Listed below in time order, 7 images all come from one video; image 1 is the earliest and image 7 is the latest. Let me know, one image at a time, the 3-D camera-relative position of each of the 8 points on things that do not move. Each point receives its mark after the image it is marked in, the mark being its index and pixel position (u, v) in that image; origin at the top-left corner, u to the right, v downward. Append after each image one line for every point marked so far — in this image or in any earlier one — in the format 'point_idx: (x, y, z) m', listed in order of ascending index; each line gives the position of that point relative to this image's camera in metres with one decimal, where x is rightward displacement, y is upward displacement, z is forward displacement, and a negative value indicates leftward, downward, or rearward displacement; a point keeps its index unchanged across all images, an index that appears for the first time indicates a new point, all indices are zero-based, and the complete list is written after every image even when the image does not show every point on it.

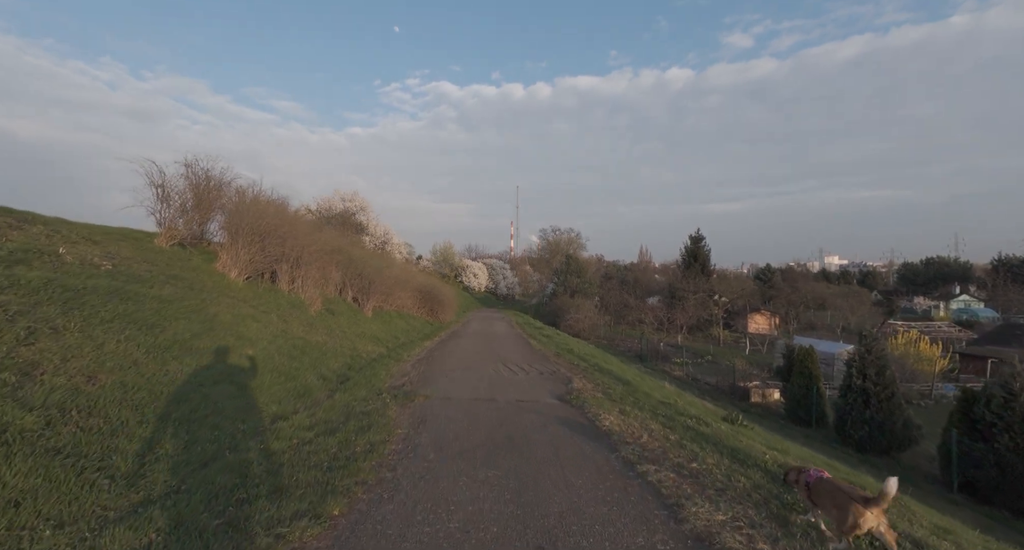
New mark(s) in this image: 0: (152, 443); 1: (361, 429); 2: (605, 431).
0: (-3.1, -1.5, +4.4) m
1: (-1.8, -1.8, +6.0) m
2: (+1.2, -2.0, +6.5) m
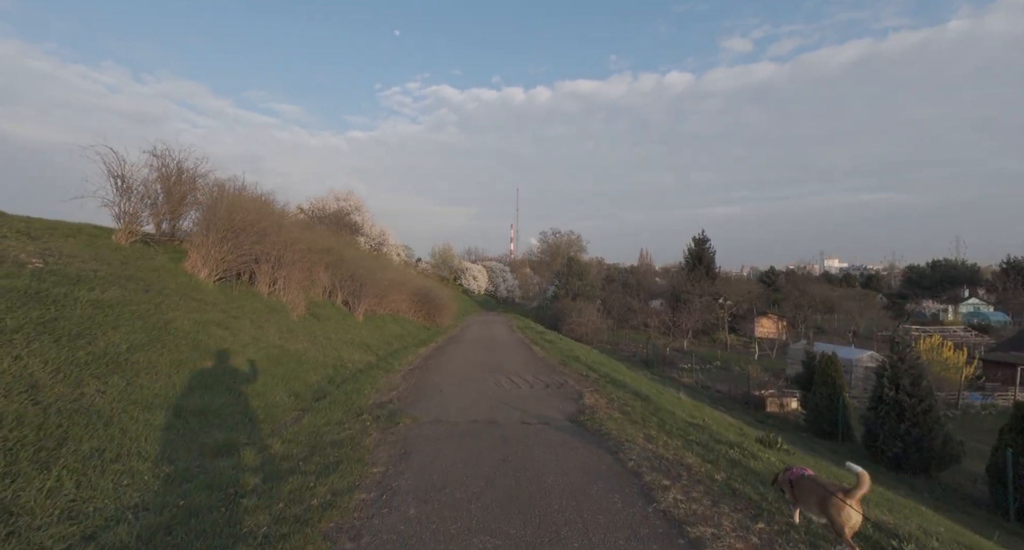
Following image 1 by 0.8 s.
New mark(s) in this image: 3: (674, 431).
0: (-3.1, -1.4, +3.1) m
1: (-1.8, -1.8, +4.7) m
2: (+1.2, -2.0, +5.2) m
3: (+2.3, -2.2, +7.0) m
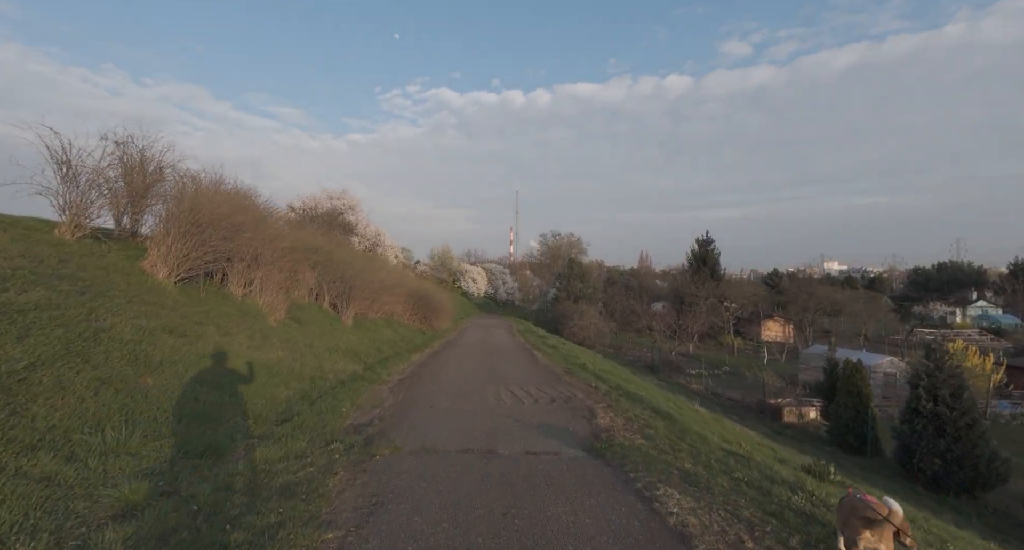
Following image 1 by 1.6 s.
0: (-3.1, -1.4, +1.8) m
1: (-1.7, -1.8, +3.4) m
2: (+1.3, -2.0, +3.9) m
3: (+2.3, -2.1, +5.7) m
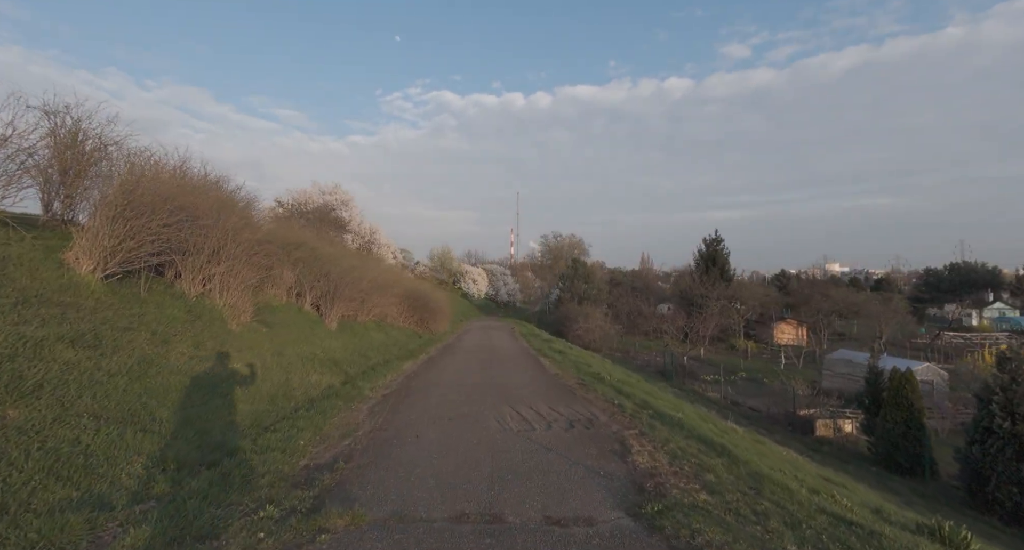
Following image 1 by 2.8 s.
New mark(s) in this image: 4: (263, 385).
0: (-3.0, -1.3, 0.0) m
1: (-1.6, -1.7, +1.6) m
2: (+1.4, -1.9, +2.1) m
3: (+2.4, -2.0, +3.8) m
4: (-4.1, -1.8, +8.3) m
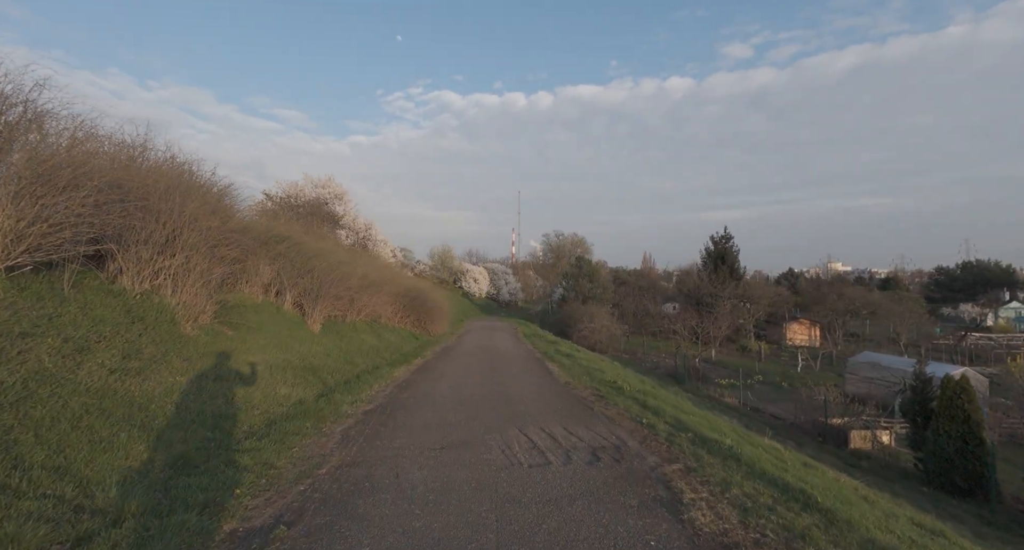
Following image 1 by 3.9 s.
0: (-2.9, -1.2, -1.6) m
1: (-1.5, -1.6, 0.0) m
2: (+1.5, -1.8, +0.5) m
3: (+2.5, -1.9, +2.2) m
4: (-4.0, -1.7, +6.7) m
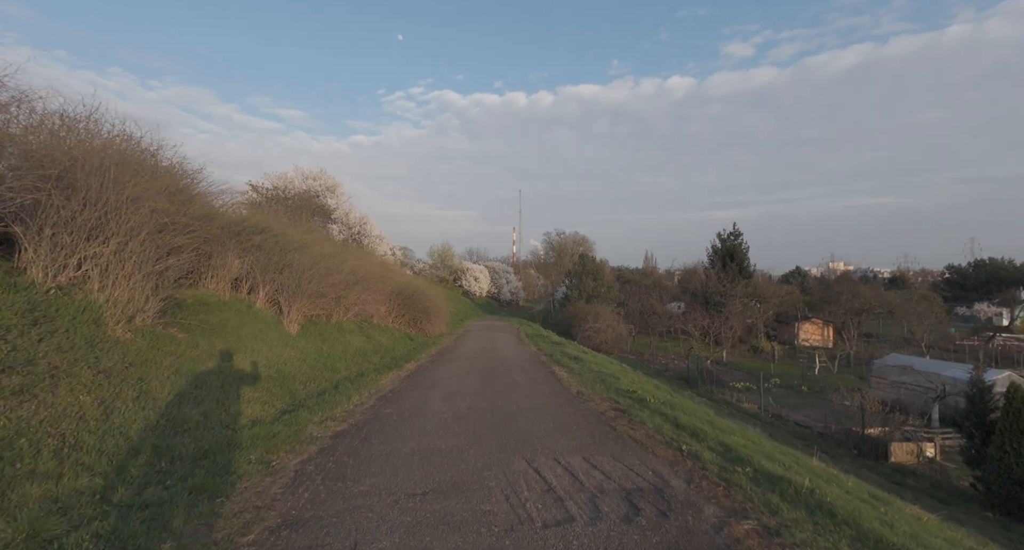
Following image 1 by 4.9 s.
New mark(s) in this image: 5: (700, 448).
0: (-2.8, -1.1, -3.2) m
1: (-1.5, -1.5, -1.6) m
2: (+1.5, -1.6, -1.1) m
3: (+2.5, -1.8, +0.6) m
4: (-3.9, -1.5, +5.1) m
5: (+2.3, -2.2, +6.3) m
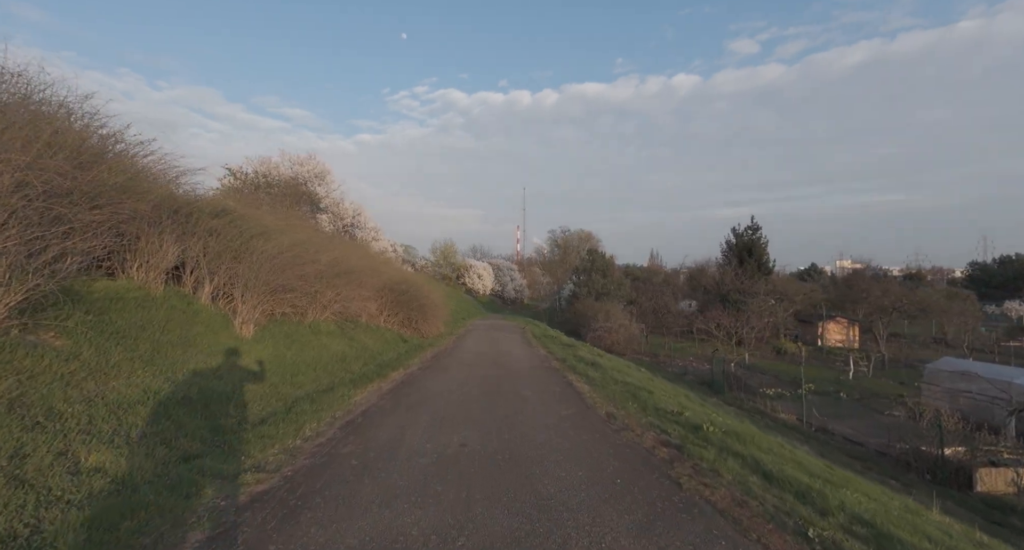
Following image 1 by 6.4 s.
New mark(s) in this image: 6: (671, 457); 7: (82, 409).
0: (-2.8, -0.9, -5.6) m
1: (-1.4, -1.3, -4.0) m
2: (+1.6, -1.5, -3.6) m
3: (+2.6, -1.6, -1.8) m
4: (-3.8, -1.4, +2.7) m
5: (+2.5, -2.0, +3.9) m
6: (+1.8, -2.1, +5.9) m
7: (-4.3, -1.3, +5.1) m
